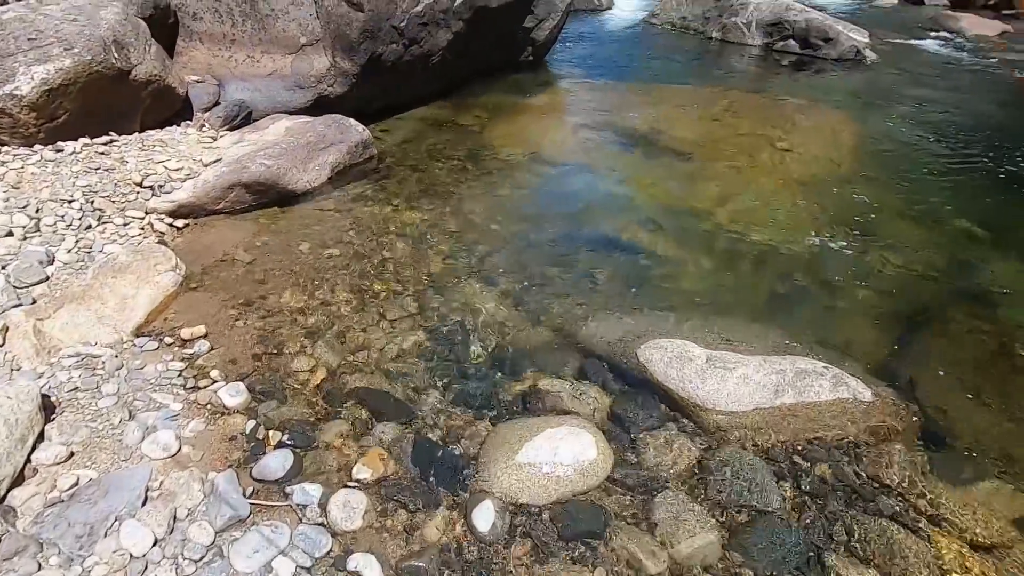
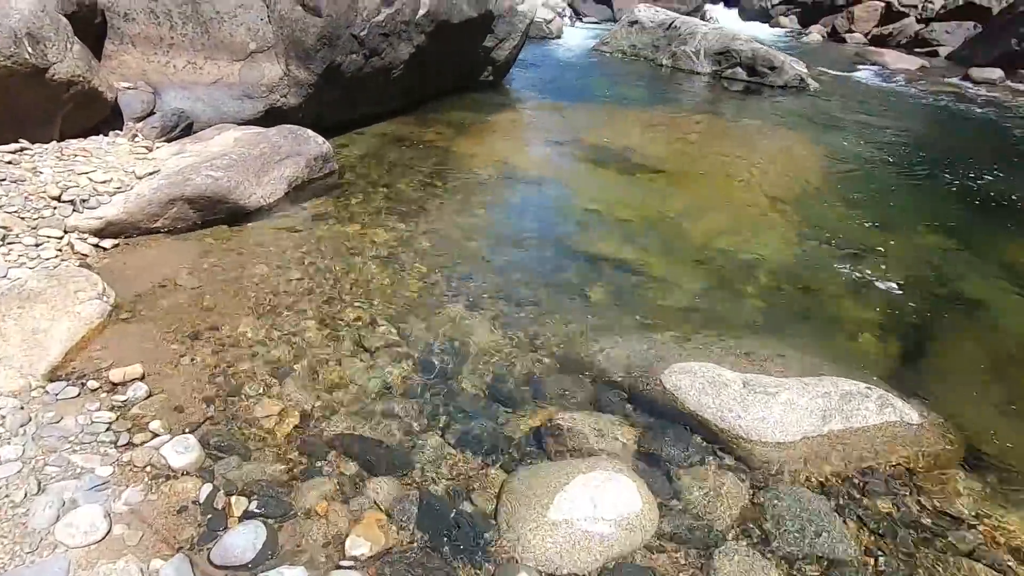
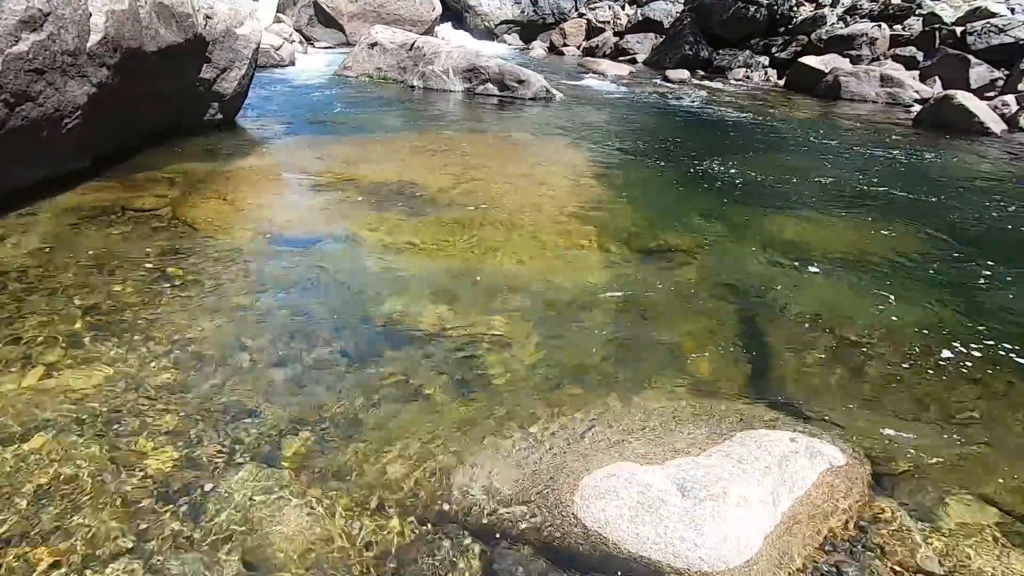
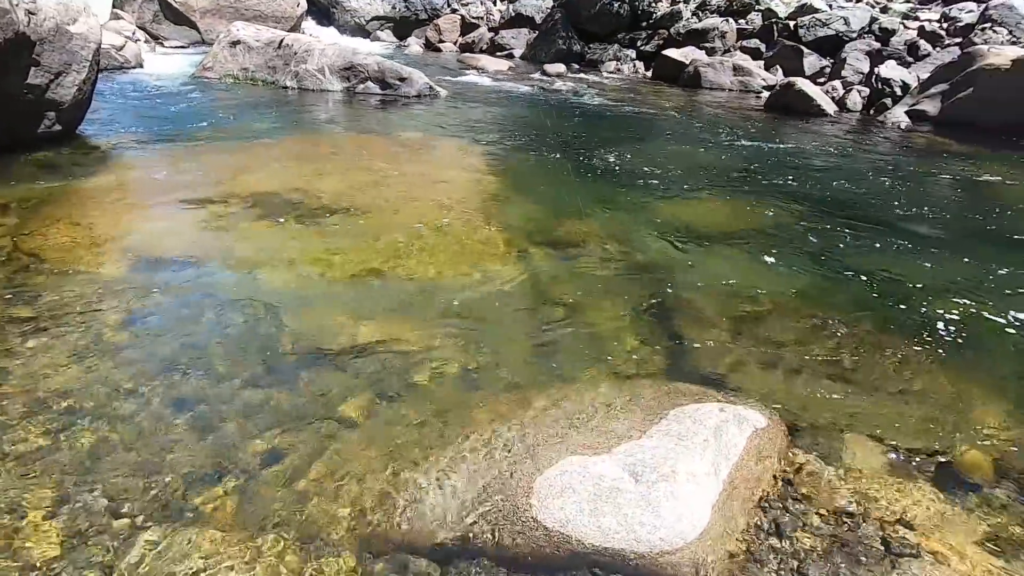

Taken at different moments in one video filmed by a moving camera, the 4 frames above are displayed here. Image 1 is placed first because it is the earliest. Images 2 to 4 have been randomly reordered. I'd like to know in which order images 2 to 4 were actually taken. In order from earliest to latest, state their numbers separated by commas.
2, 3, 4
